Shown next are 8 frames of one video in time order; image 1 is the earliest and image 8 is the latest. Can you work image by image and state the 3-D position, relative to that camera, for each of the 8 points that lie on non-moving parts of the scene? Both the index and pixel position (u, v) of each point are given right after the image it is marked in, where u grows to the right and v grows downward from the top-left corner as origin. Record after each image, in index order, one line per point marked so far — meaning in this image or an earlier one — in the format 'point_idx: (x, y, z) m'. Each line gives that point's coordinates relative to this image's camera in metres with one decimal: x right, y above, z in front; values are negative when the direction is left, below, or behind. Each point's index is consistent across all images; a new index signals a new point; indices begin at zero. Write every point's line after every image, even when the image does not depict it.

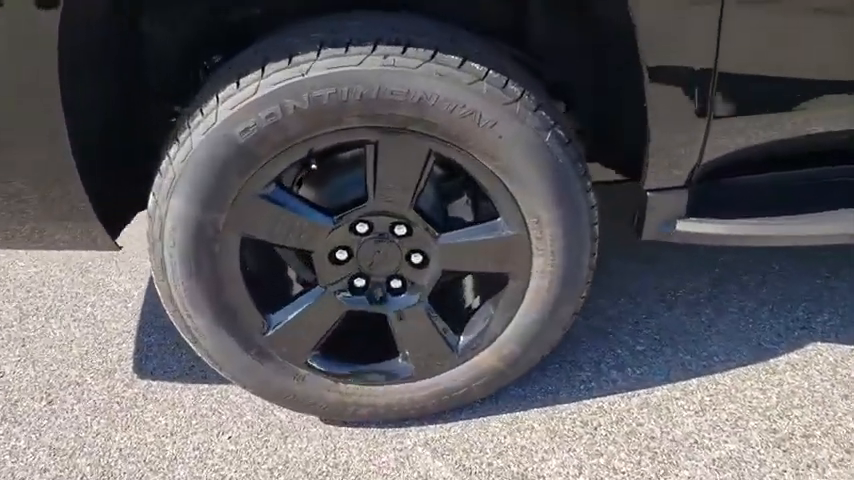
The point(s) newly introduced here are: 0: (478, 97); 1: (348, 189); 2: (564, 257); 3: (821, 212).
0: (+0.1, +0.3, +1.2) m
1: (-0.2, +0.1, +1.3) m
2: (+0.3, 0.0, +1.3) m
3: (+0.8, +0.1, +1.4) m
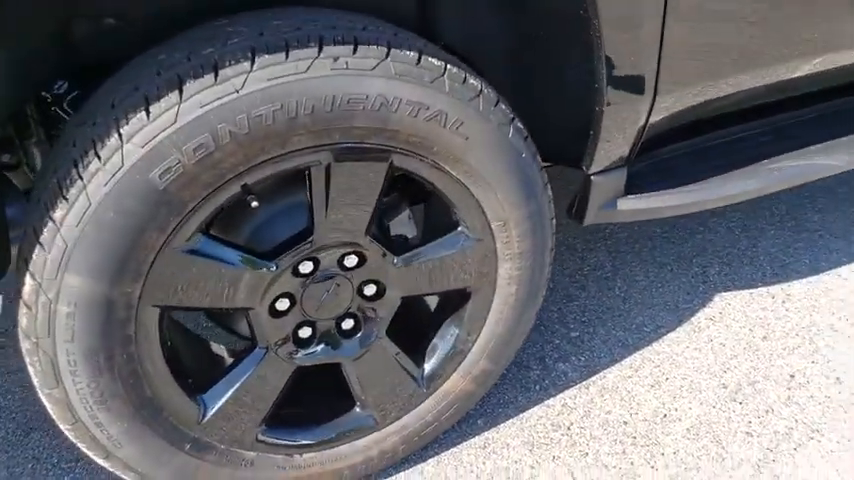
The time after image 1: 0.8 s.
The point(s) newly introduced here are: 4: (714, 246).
0: (0.0, +0.2, +1.0) m
1: (-0.2, 0.0, +1.1) m
2: (+0.2, 0.0, +1.3) m
3: (+0.7, +0.2, +1.4) m
4: (+0.9, 0.0, +1.9) m
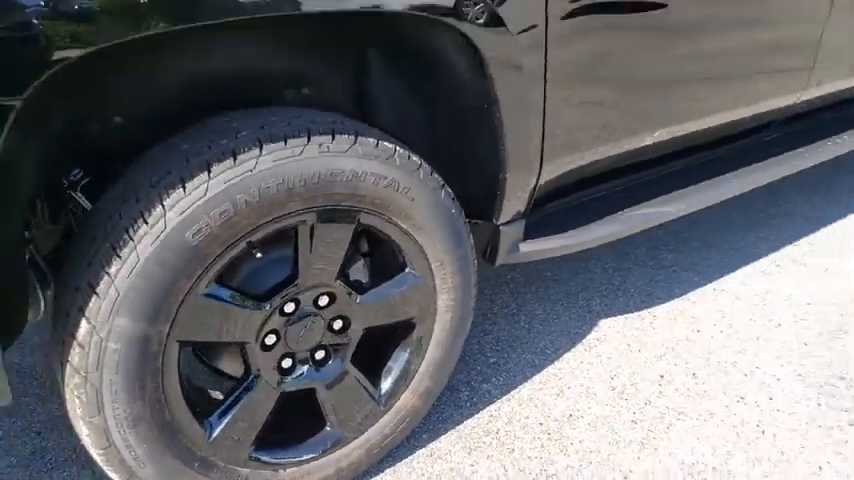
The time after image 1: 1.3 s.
0: (-0.1, +0.1, +1.4) m
1: (-0.3, -0.1, +1.4) m
2: (+0.1, -0.1, +1.6) m
3: (+0.5, +0.1, +1.9) m
4: (+0.6, -0.1, +2.4) m
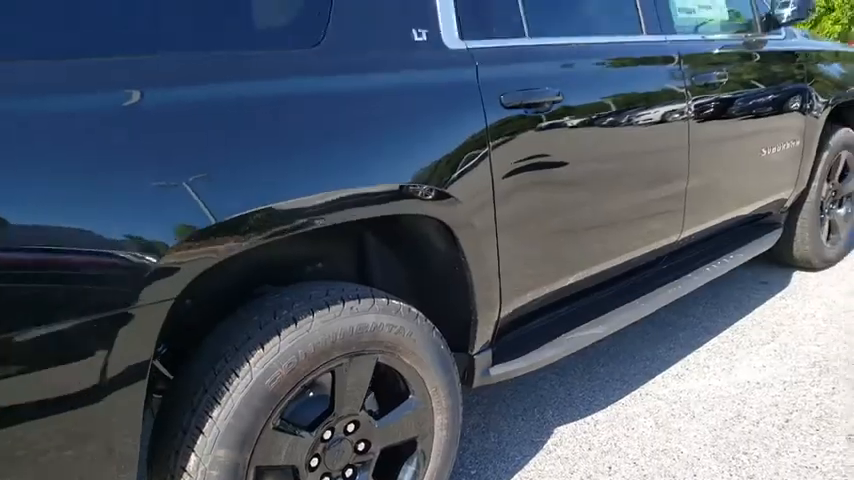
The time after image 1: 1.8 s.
0: (-0.1, -0.2, +1.9) m
1: (-0.3, -0.5, +1.8) m
2: (+0.1, -0.5, +2.1) m
3: (+0.5, -0.4, +2.4) m
4: (+0.5, -0.7, +2.9) m
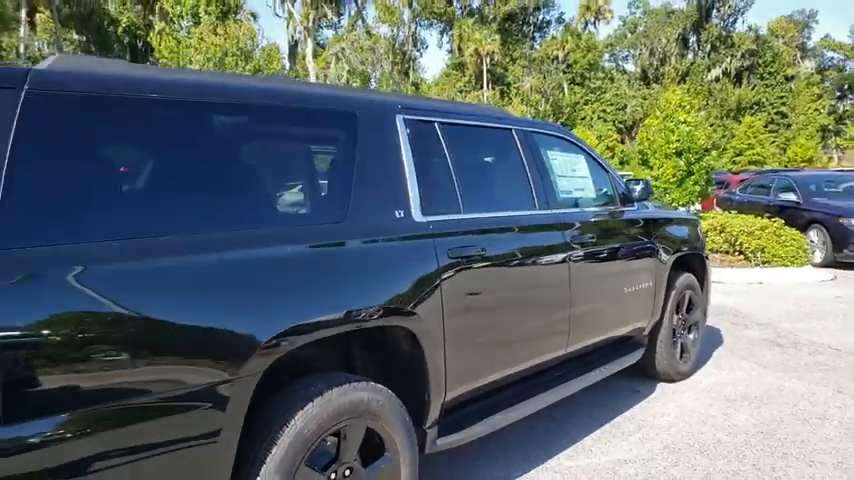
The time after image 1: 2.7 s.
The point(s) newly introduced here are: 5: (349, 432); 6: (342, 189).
0: (-0.2, -0.7, +2.8) m
1: (-0.4, -0.9, +2.7) m
2: (-0.1, -1.0, +3.0) m
3: (+0.3, -0.9, +3.4) m
4: (+0.3, -1.3, +3.8) m
5: (-0.3, -0.8, +2.7) m
6: (-0.4, +0.3, +3.0) m
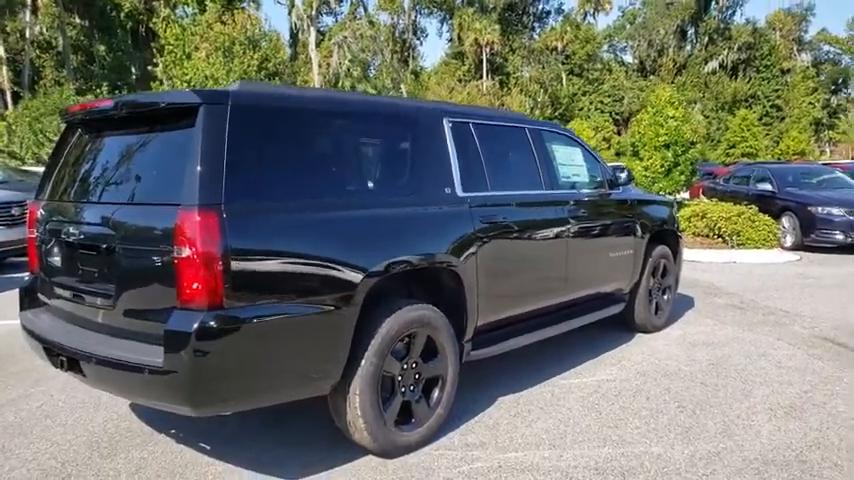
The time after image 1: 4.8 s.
0: (+0.1, -0.5, +4.1) m
1: (-0.2, -0.7, +3.9) m
2: (+0.2, -0.8, +4.2) m
3: (+0.5, -0.7, +4.6) m
4: (+0.5, -1.1, +5.0) m
5: (-0.1, -0.6, +4.0) m
6: (-0.1, +0.5, +4.2) m
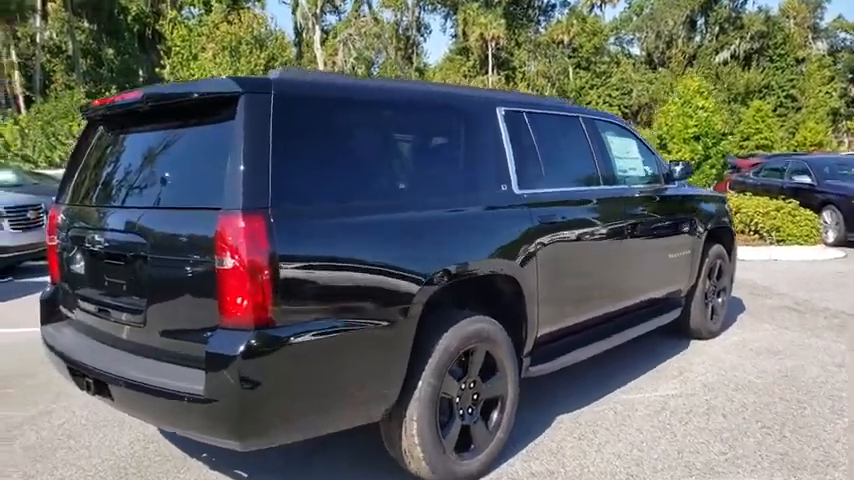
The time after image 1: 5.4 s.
0: (+0.4, -0.5, +3.6) m
1: (+0.2, -0.7, +3.5) m
2: (+0.5, -0.8, +3.7) m
3: (+0.8, -0.8, +4.2) m
4: (+0.8, -1.1, +4.6) m
5: (+0.3, -0.6, +3.5) m
6: (+0.2, +0.4, +3.7) m
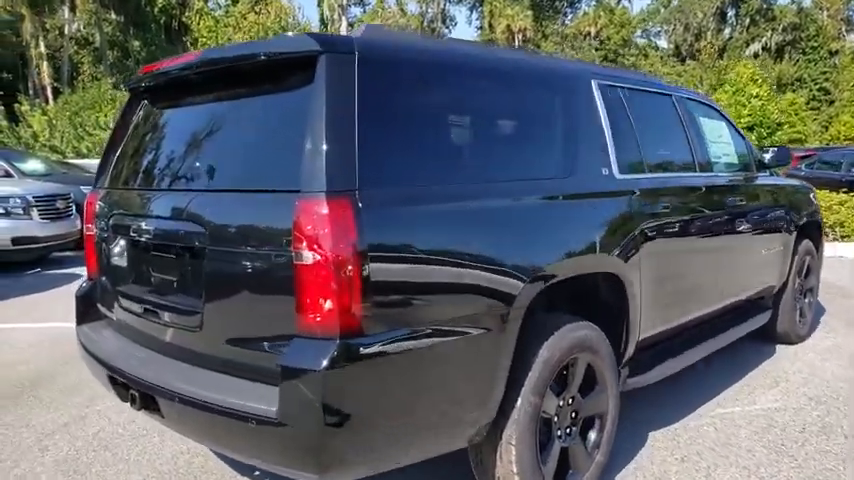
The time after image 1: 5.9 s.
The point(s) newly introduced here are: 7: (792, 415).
0: (+0.8, -0.5, +3.1) m
1: (+0.6, -0.7, +3.0) m
2: (+0.9, -0.8, +3.2) m
3: (+1.3, -0.7, +3.7) m
4: (+1.3, -1.1, +4.1) m
5: (+0.7, -0.6, +3.0) m
6: (+0.7, +0.5, +3.2) m
7: (+2.3, -1.1, +4.1) m
